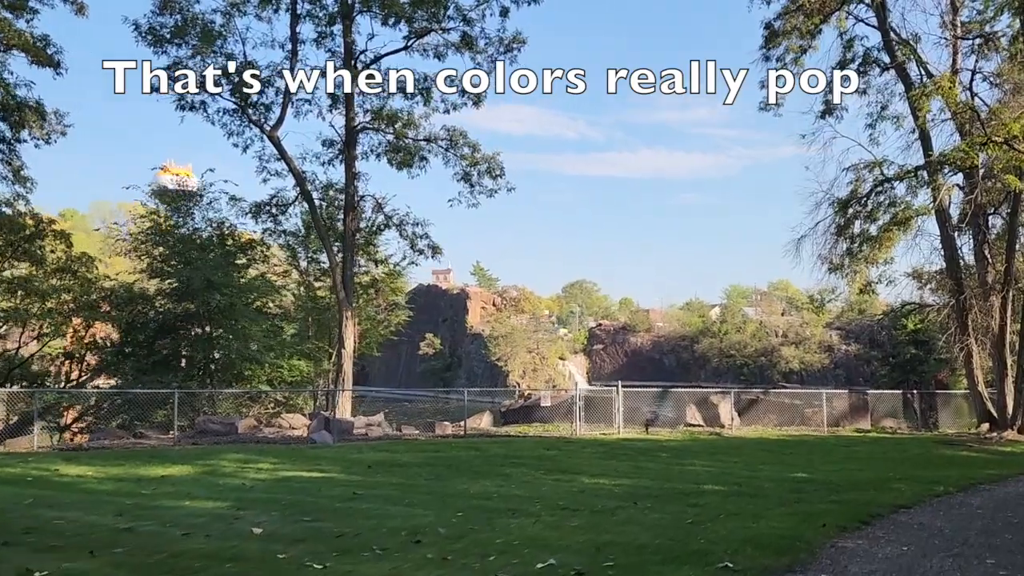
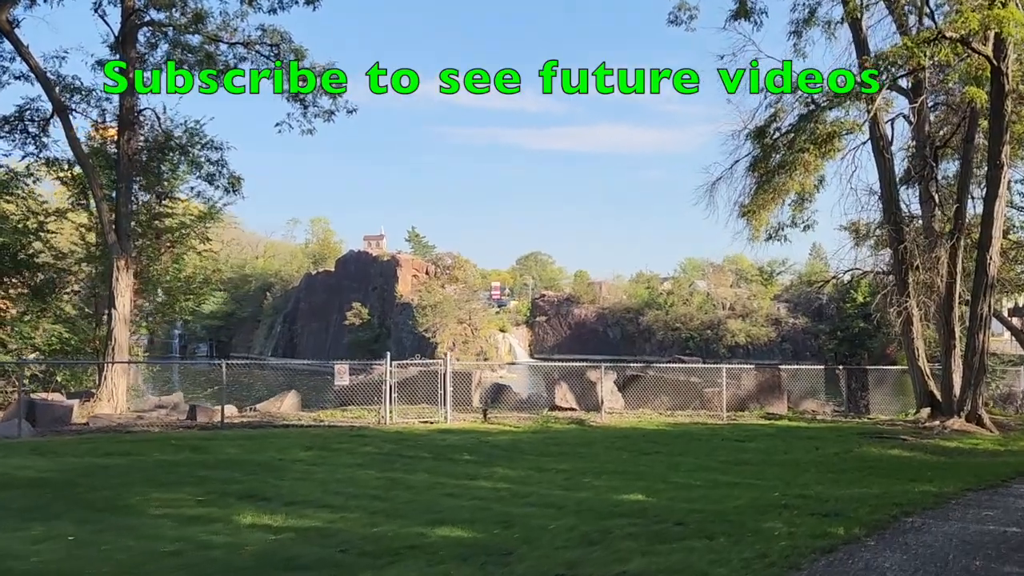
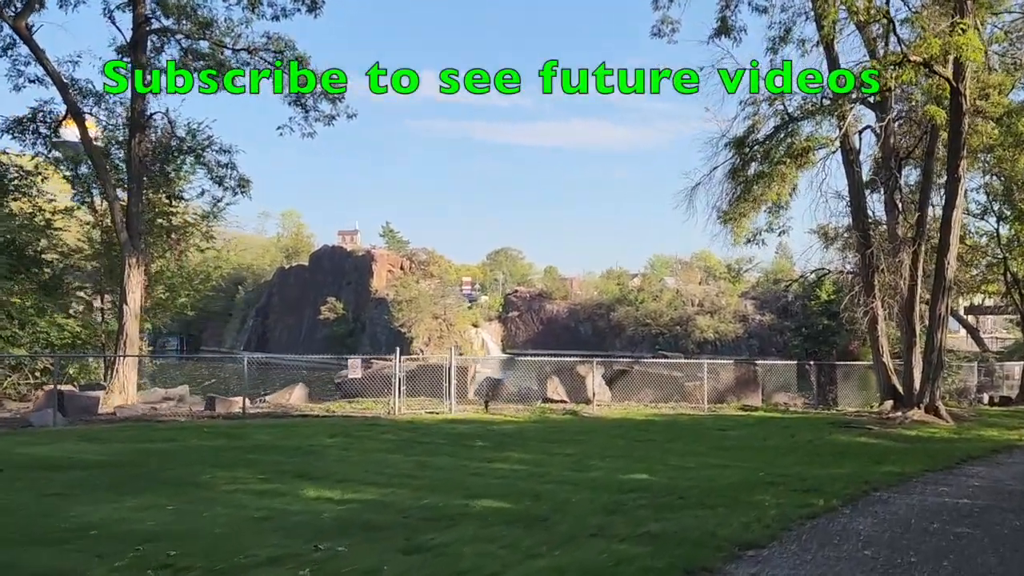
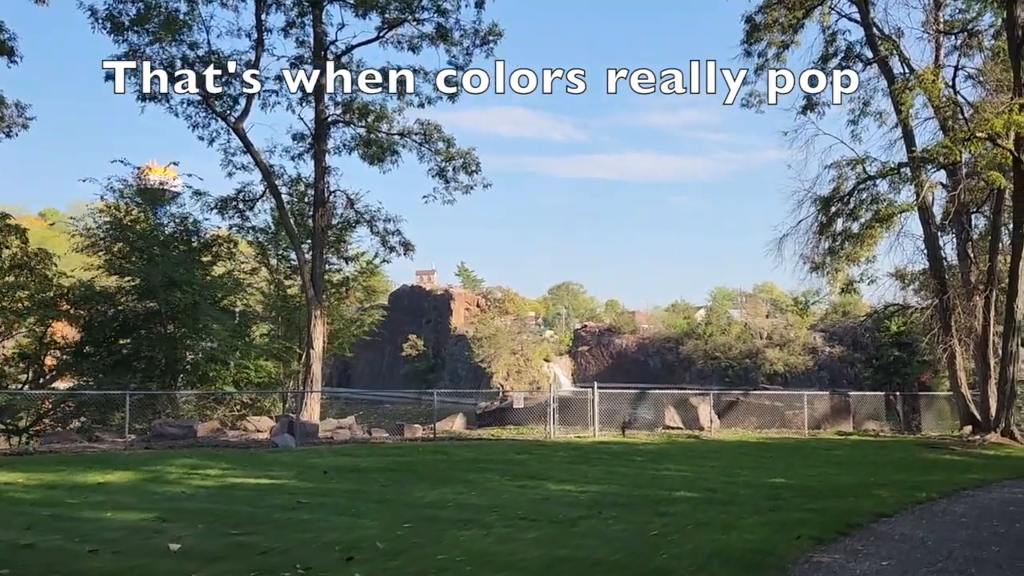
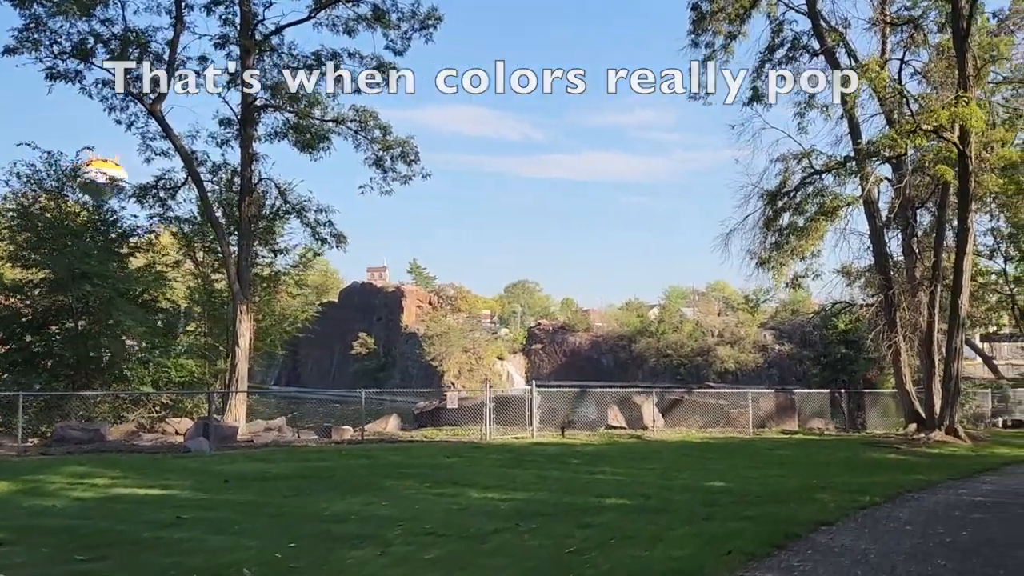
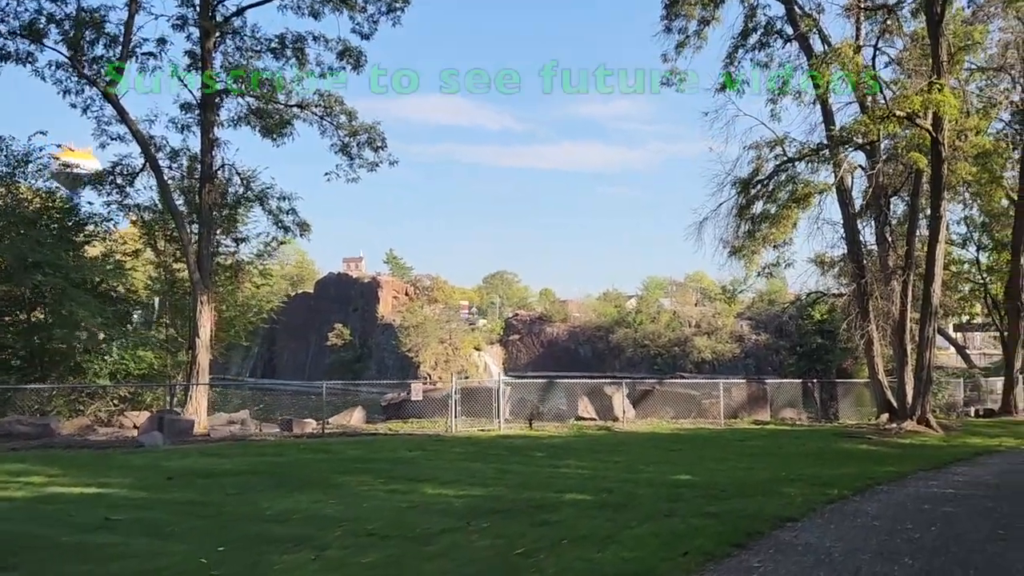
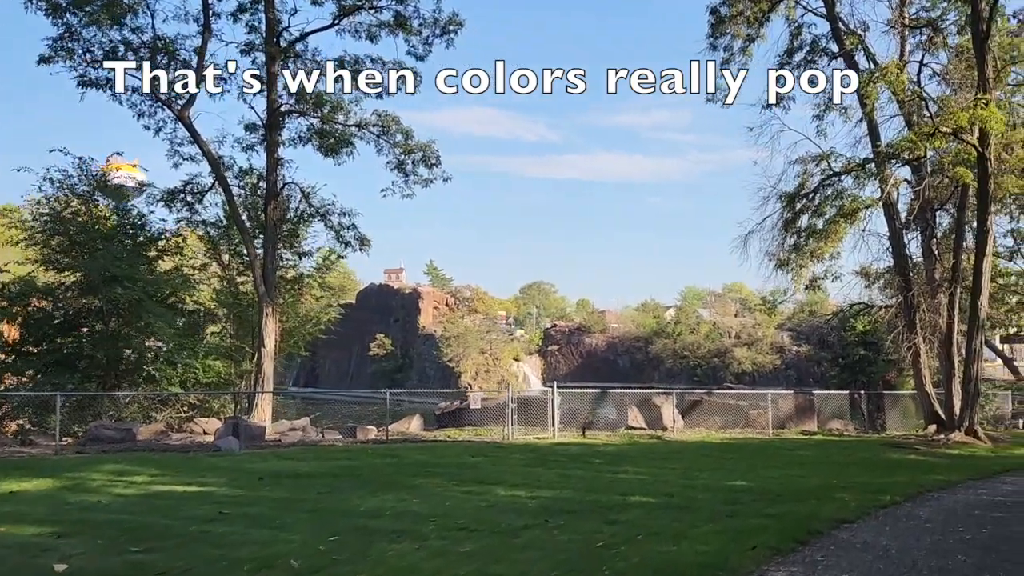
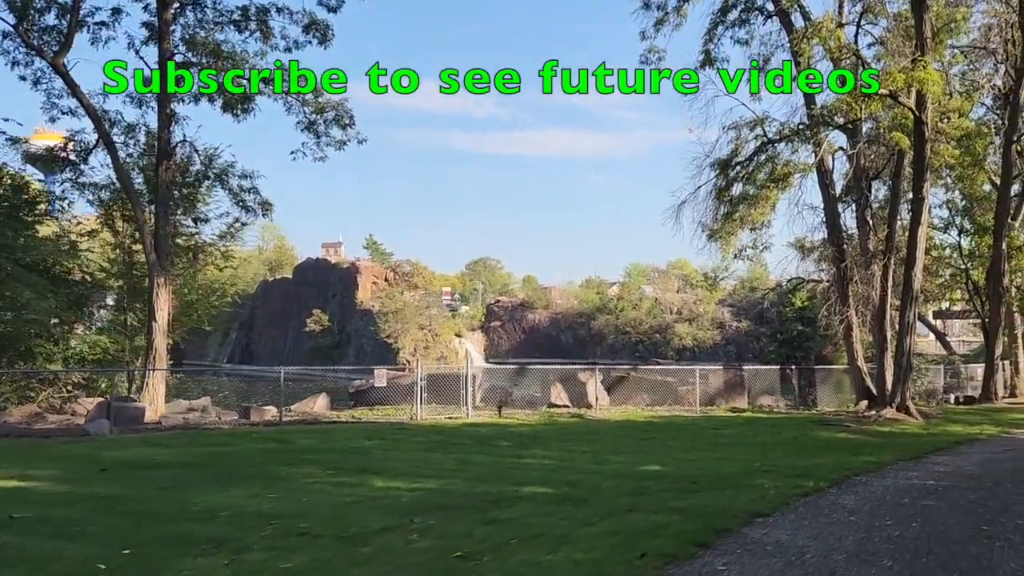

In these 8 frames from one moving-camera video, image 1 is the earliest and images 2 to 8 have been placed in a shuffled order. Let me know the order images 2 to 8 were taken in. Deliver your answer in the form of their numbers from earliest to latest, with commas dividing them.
4, 7, 5, 6, 8, 3, 2
